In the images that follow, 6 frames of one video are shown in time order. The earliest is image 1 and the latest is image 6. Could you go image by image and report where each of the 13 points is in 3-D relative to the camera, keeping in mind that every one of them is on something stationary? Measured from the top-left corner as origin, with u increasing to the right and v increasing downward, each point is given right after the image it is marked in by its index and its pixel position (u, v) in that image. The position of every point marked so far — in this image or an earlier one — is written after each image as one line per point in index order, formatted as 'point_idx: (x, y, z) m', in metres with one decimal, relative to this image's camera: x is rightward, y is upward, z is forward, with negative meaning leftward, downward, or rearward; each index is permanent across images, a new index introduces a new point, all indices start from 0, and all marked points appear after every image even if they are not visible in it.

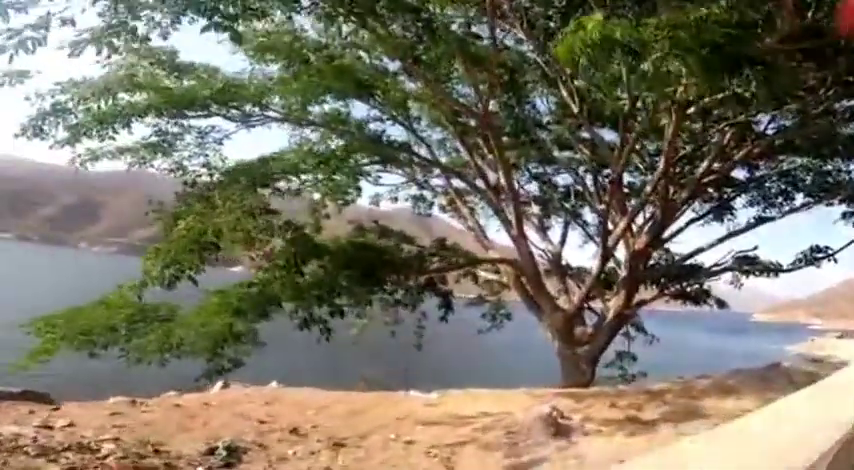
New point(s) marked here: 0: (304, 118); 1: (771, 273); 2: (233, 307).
0: (-3.1, +2.9, +11.5) m
1: (+9.4, -1.0, +12.3) m
2: (-4.5, -1.6, +9.9) m
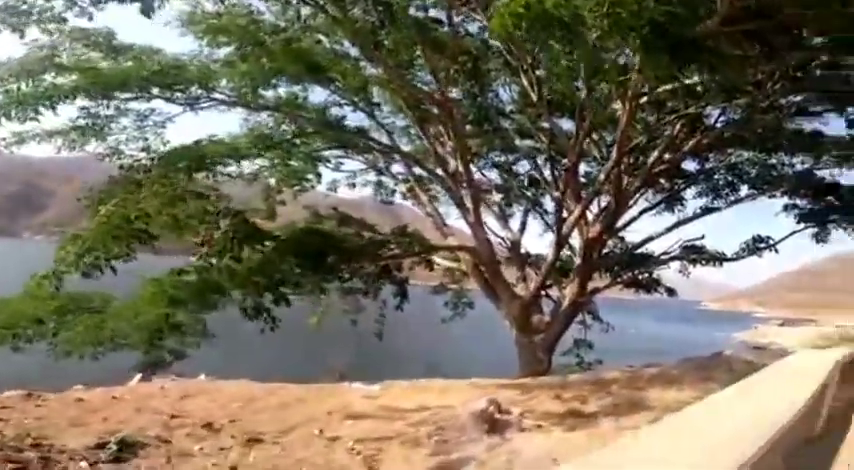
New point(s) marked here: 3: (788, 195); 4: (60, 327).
0: (-4.2, +3.2, +11.0) m
1: (+8.2, -0.7, +12.8) m
2: (-5.4, -1.3, +9.4) m
3: (+10.0, +1.1, +12.5) m
4: (-7.3, -1.9, +9.0) m
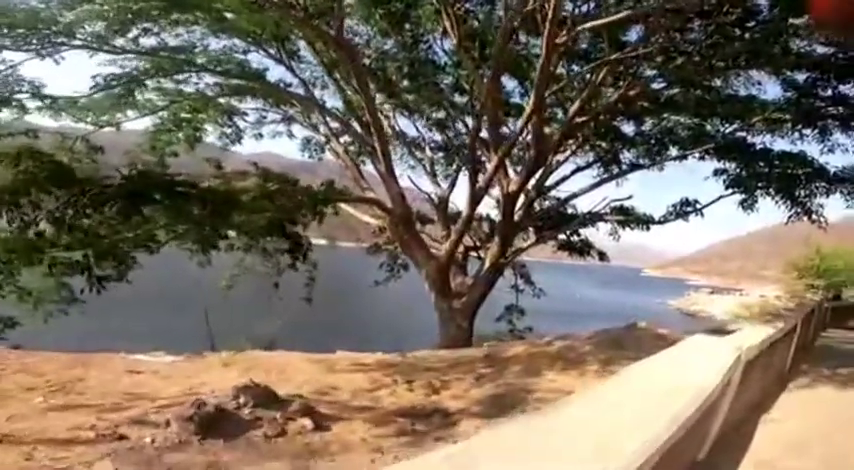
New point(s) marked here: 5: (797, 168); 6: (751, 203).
0: (-6.1, +4.3, +9.0) m
1: (+6.0, +0.3, +12.3) m
2: (-7.3, -0.3, +7.7) m
3: (+7.8, +2.0, +12.1) m
4: (-9.1, -0.9, +7.2) m
5: (+9.1, +1.6, +11.1) m
6: (+8.9, +0.9, +12.3) m
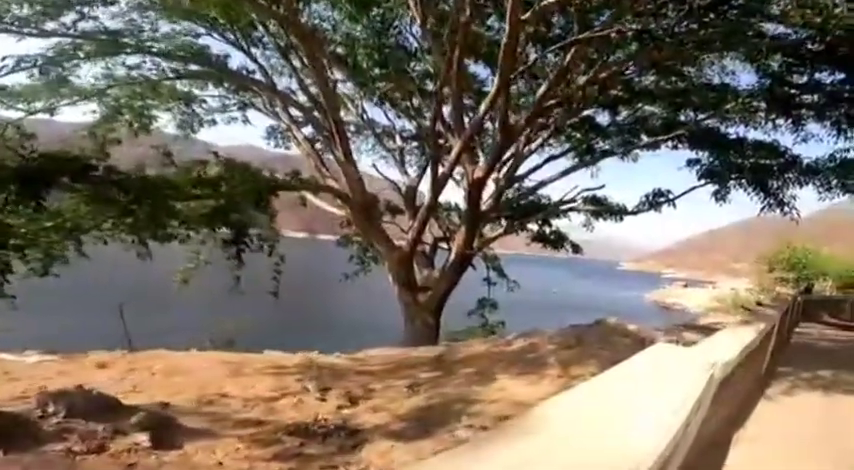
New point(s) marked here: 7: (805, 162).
0: (-6.8, +4.5, +8.1) m
1: (+5.1, +0.5, +11.9) m
2: (-8.0, -0.1, +6.8) m
3: (+6.9, +2.2, +11.8) m
4: (-9.8, -0.7, +6.2) m
5: (+8.2, +1.8, +10.8) m
6: (+8.0, +1.1, +12.0) m
7: (+9.1, +1.8, +10.9) m
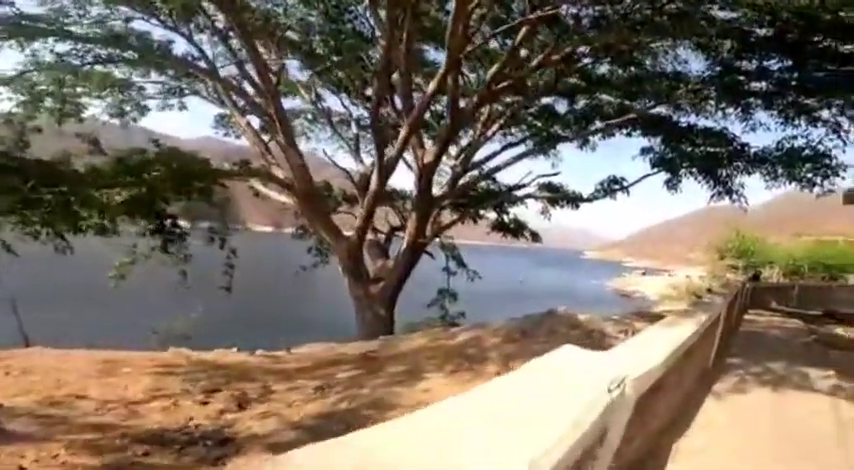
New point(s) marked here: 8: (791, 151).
0: (-7.7, +4.6, +7.0) m
1: (+3.9, +0.8, +11.8) m
2: (-8.8, 0.0, +5.8) m
3: (+5.7, +2.5, +11.7) m
4: (-10.5, -0.6, +5.1) m
5: (+7.1, +2.1, +10.9) m
6: (+6.8, +1.4, +12.0) m
7: (+8.0, +2.1, +11.0) m
8: (+8.7, +2.0, +10.7) m
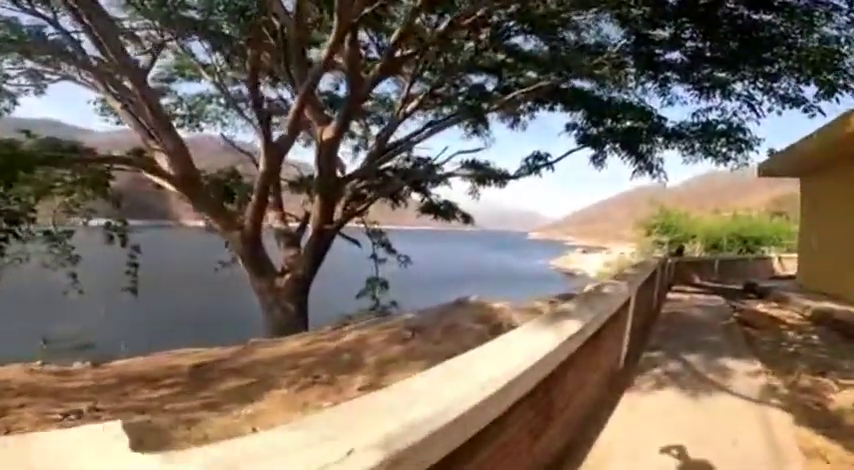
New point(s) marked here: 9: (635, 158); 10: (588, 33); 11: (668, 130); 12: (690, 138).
0: (-9.2, +4.6, +5.0) m
1: (+1.9, +1.3, +11.1) m
2: (-10.0, -0.1, +3.7) m
3: (+3.6, +3.1, +11.2) m
4: (-11.6, -0.8, +2.9) m
5: (+5.1, +2.7, +10.6) m
6: (+4.7, +2.0, +11.7) m
7: (+6.0, +2.7, +10.8) m
8: (+6.7, +2.6, +10.6) m
9: (+5.3, +1.9, +11.0) m
10: (+3.9, +4.9, +10.6) m
11: (+6.0, +2.6, +10.8) m
12: (+6.4, +2.4, +10.7) m
